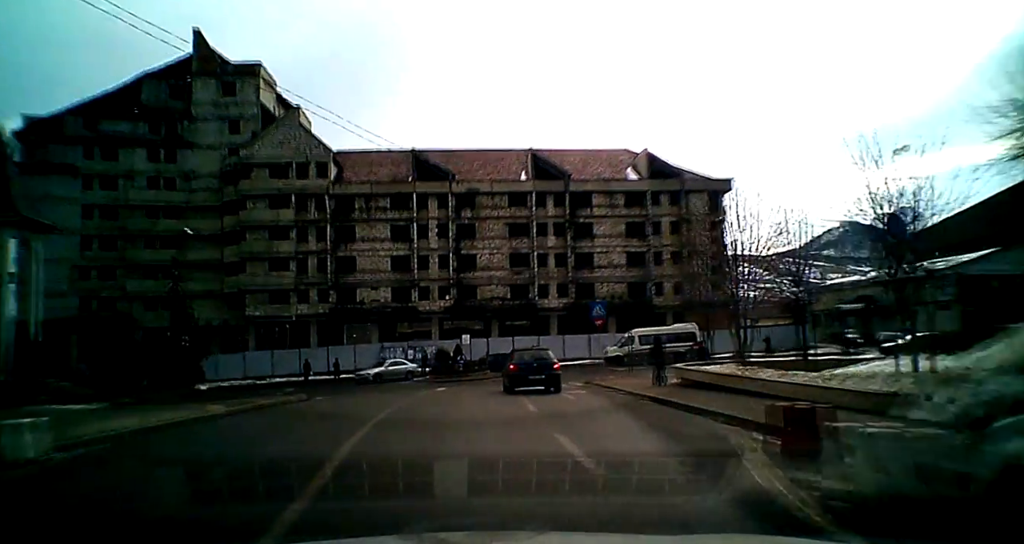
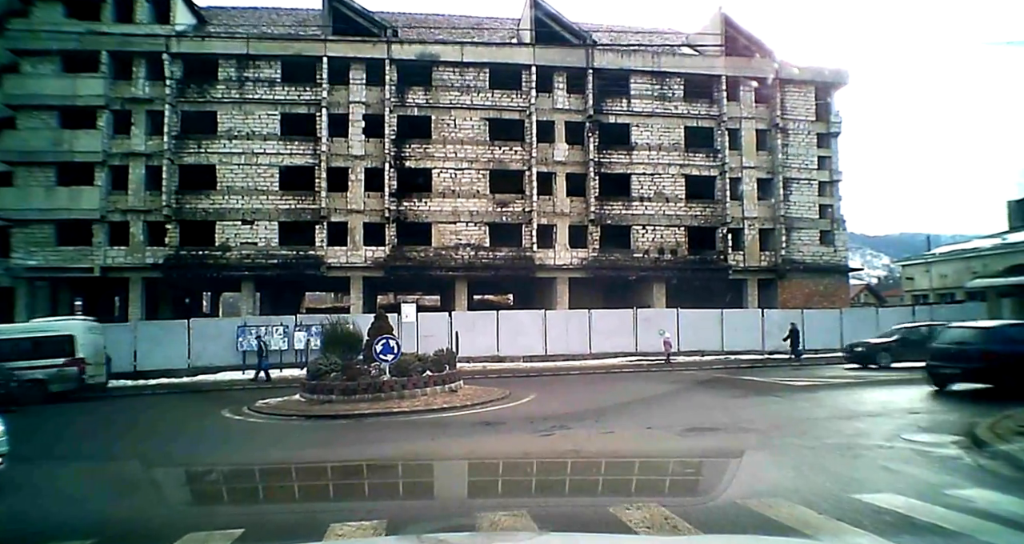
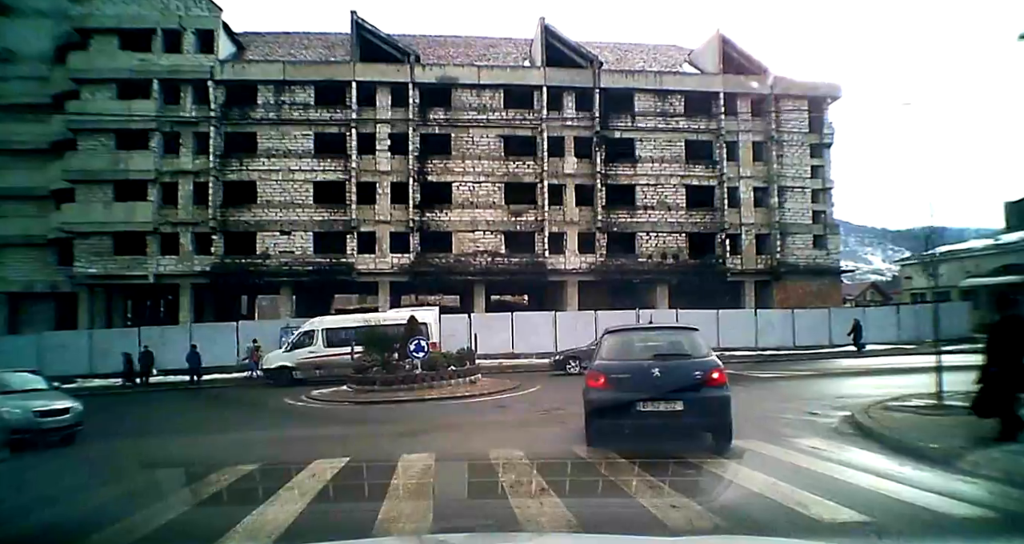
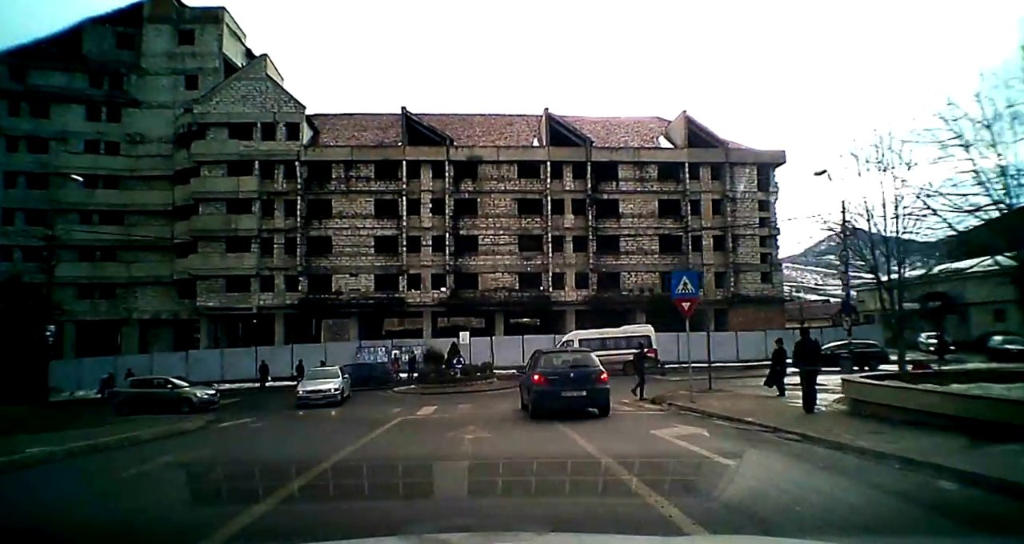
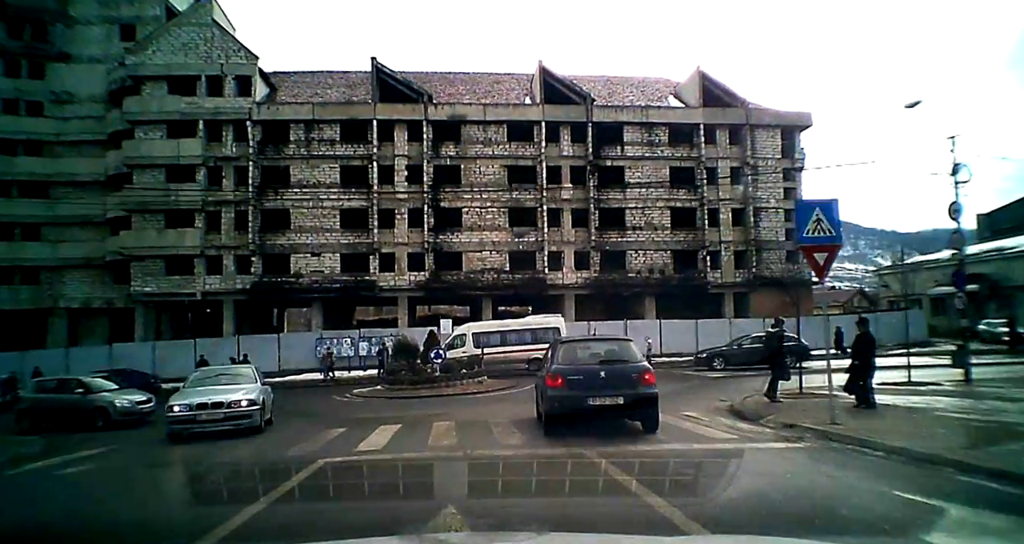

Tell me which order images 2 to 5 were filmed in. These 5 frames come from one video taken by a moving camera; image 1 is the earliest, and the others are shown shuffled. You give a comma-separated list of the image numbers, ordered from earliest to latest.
4, 5, 3, 2
